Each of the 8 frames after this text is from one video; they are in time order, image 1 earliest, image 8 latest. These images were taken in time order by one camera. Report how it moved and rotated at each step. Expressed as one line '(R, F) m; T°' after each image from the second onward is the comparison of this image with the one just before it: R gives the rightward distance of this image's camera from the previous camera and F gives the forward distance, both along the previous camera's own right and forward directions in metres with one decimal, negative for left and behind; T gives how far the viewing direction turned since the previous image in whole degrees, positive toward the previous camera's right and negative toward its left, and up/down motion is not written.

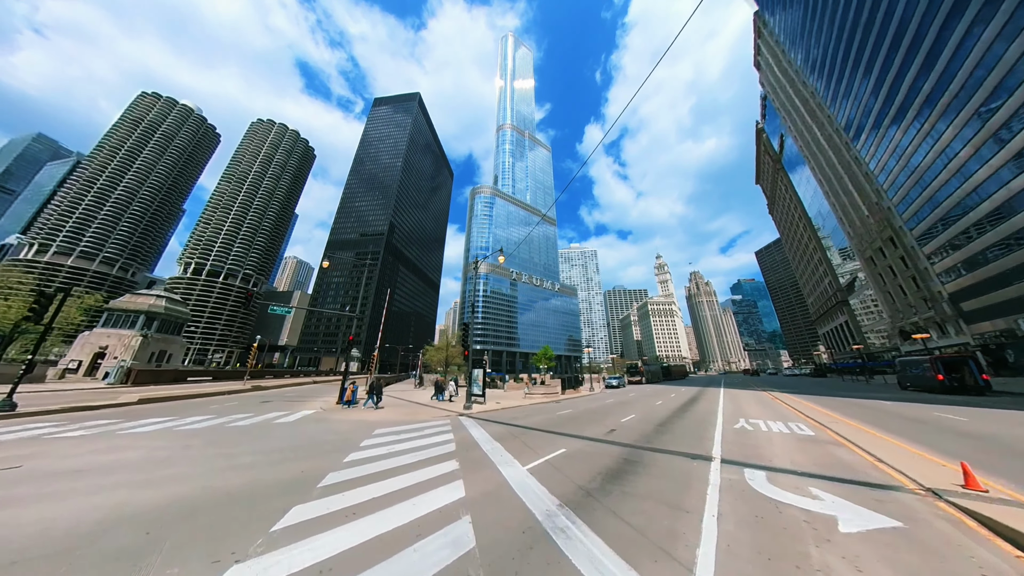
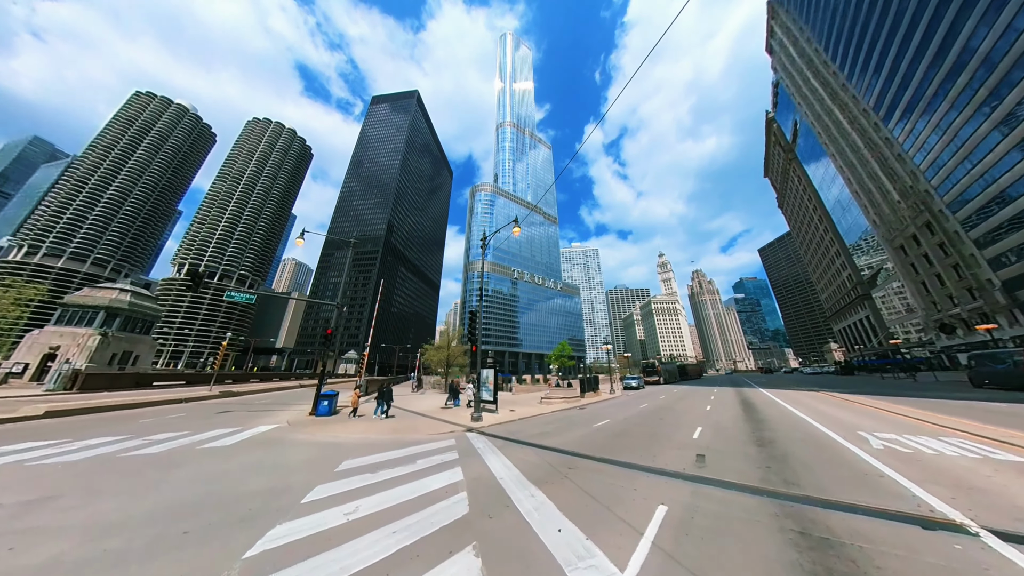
(-0.7, +3.6) m; 0°
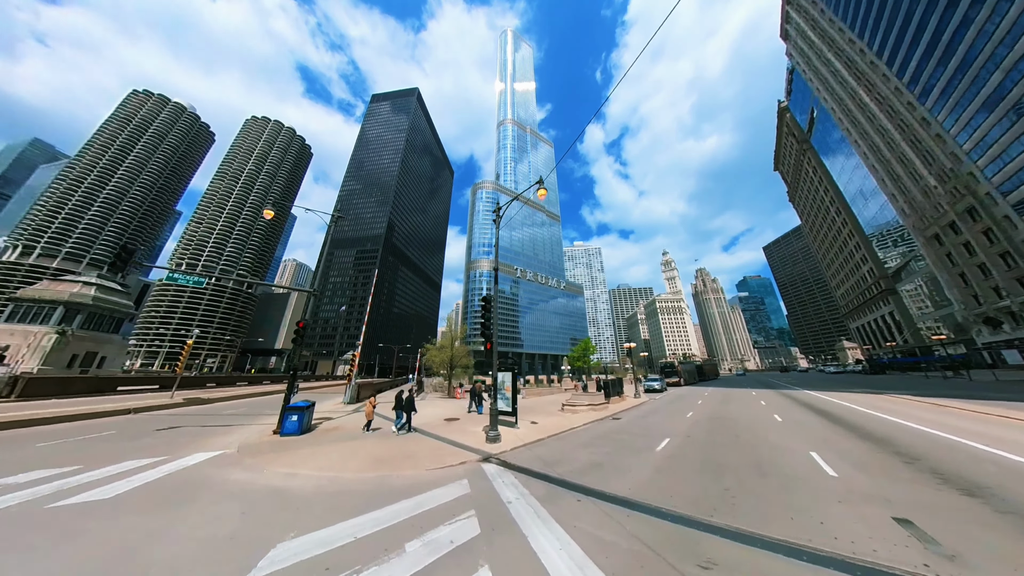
(-0.7, +3.1) m; 0°
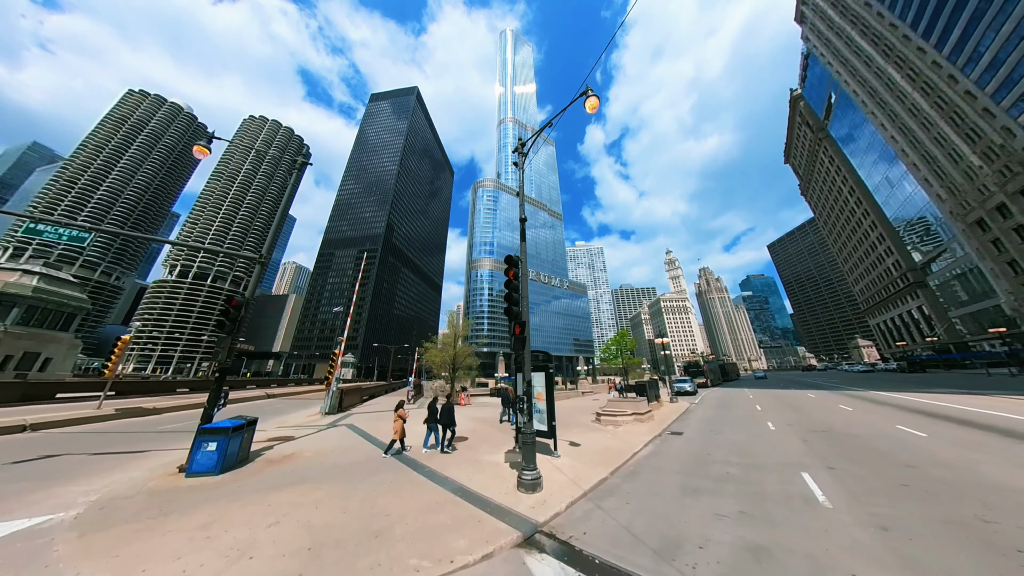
(-0.7, +3.6) m; 0°
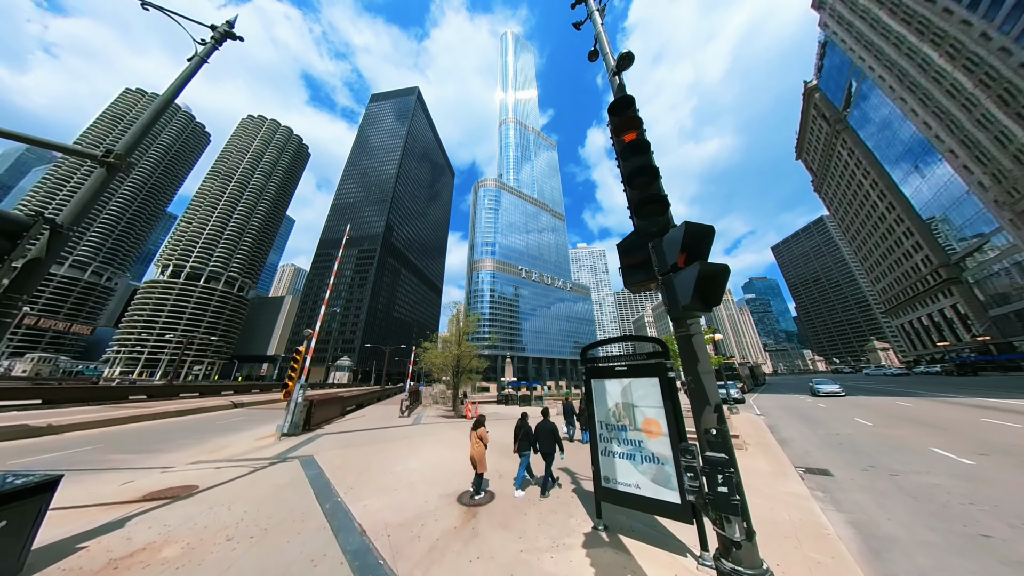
(-0.9, +4.0) m; 0°
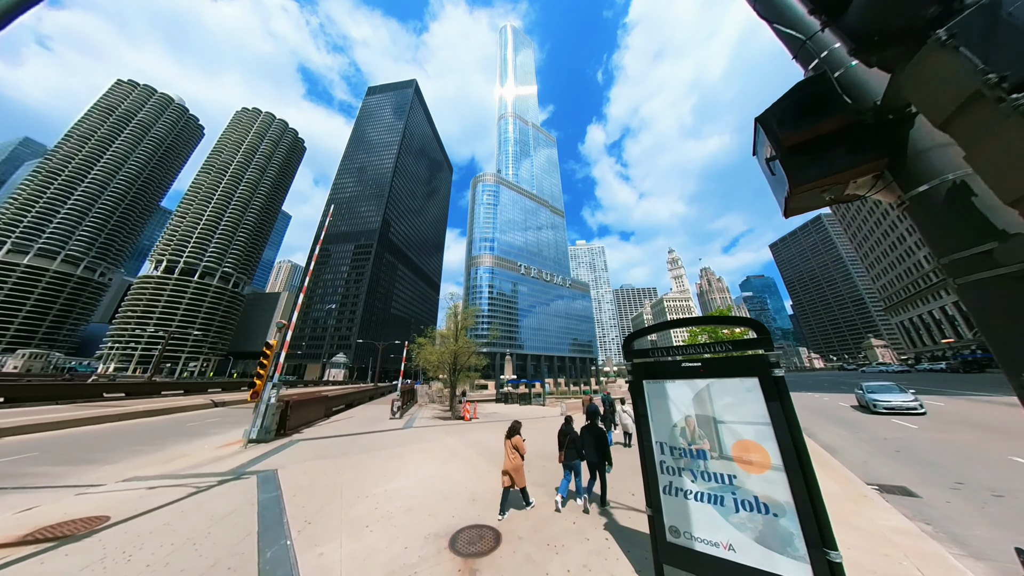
(-0.2, +1.4) m; 0°
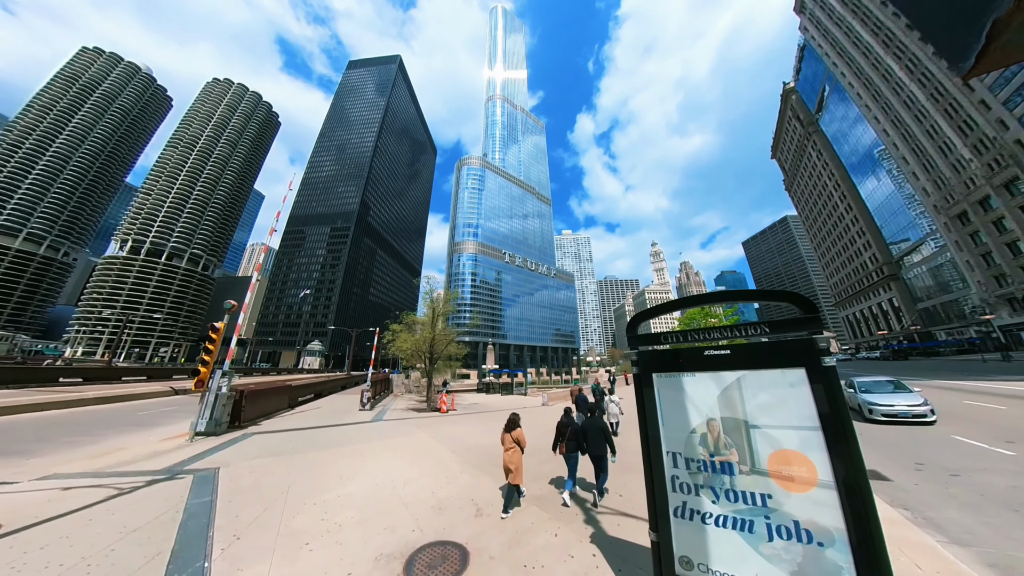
(+0.1, +0.7) m; +2°
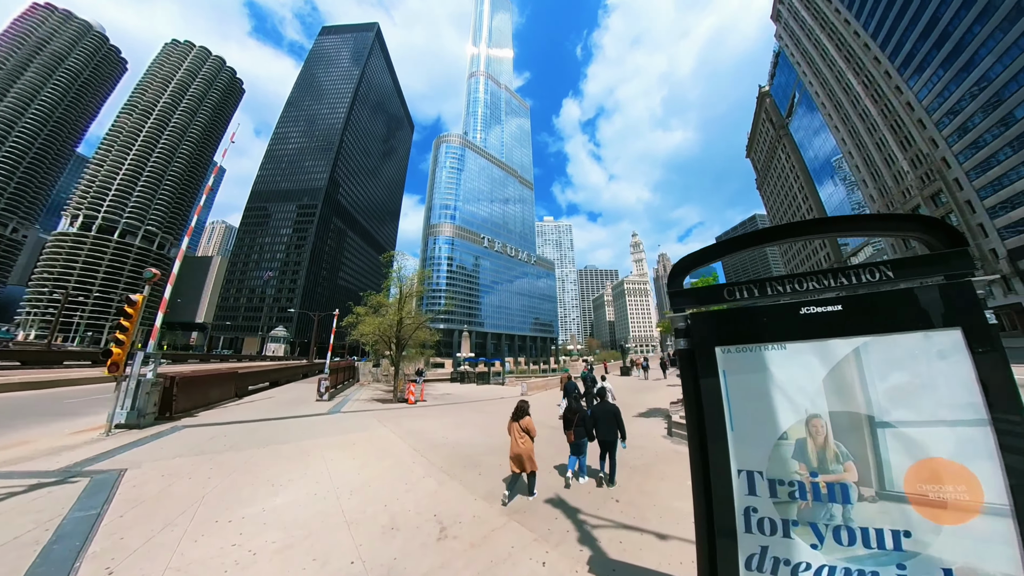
(0.0, +0.9) m; +3°
